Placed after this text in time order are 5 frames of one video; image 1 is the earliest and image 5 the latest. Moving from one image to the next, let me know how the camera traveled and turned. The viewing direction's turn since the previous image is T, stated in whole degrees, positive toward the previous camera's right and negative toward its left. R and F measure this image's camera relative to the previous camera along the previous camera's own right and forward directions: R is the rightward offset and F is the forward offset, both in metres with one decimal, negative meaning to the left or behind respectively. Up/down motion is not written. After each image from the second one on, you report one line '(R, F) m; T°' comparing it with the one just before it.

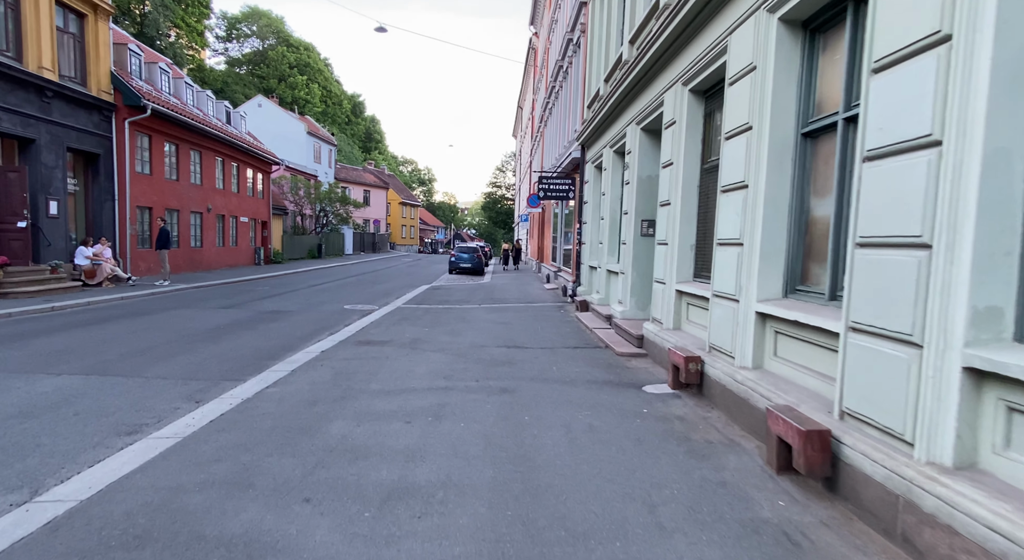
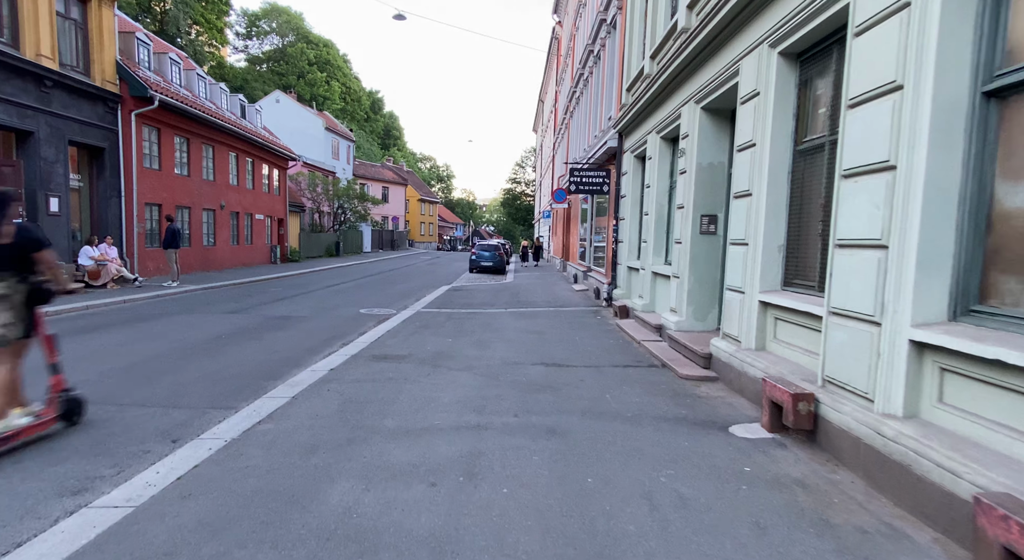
(-0.3, +1.3) m; -2°
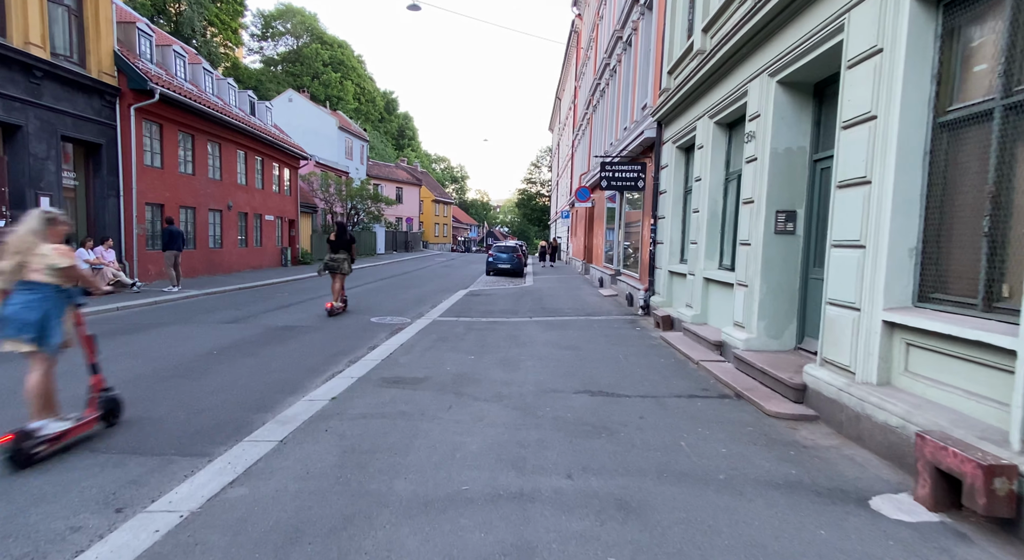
(-0.2, +1.3) m; -1°
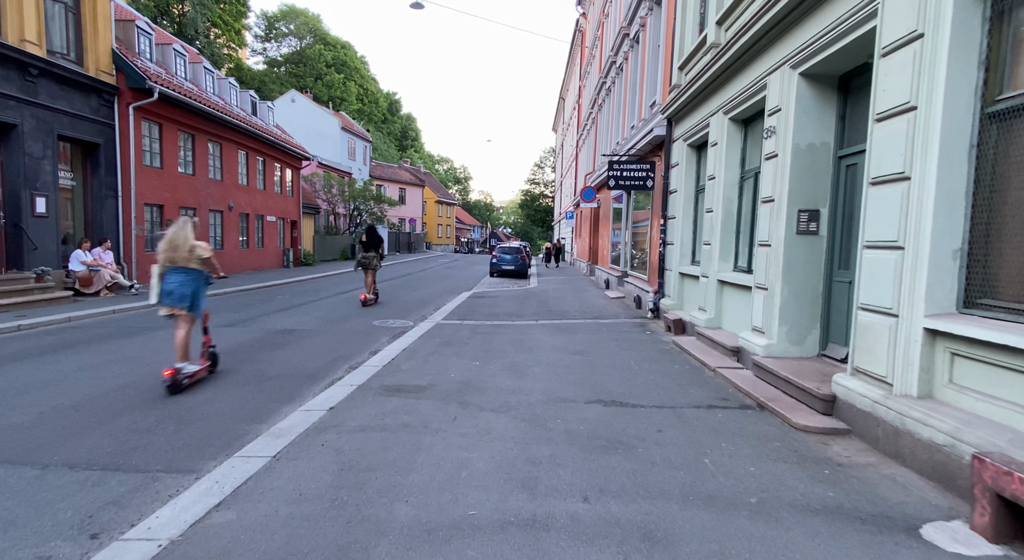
(0.0, +0.3) m; 0°
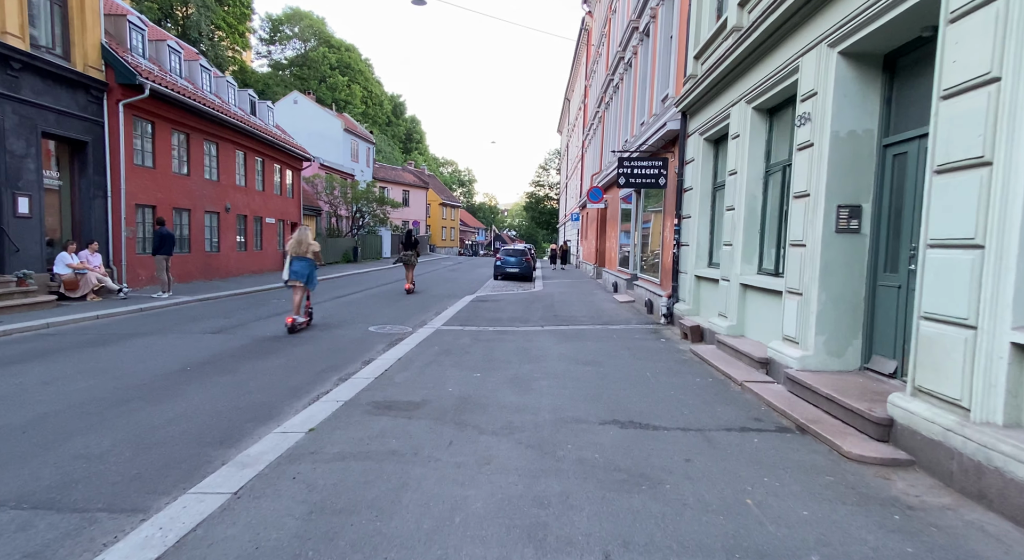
(0.0, +0.7) m; 0°
